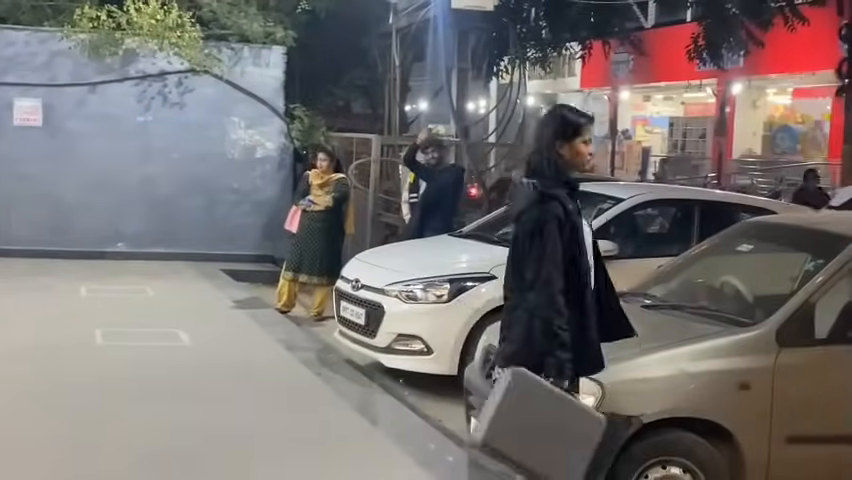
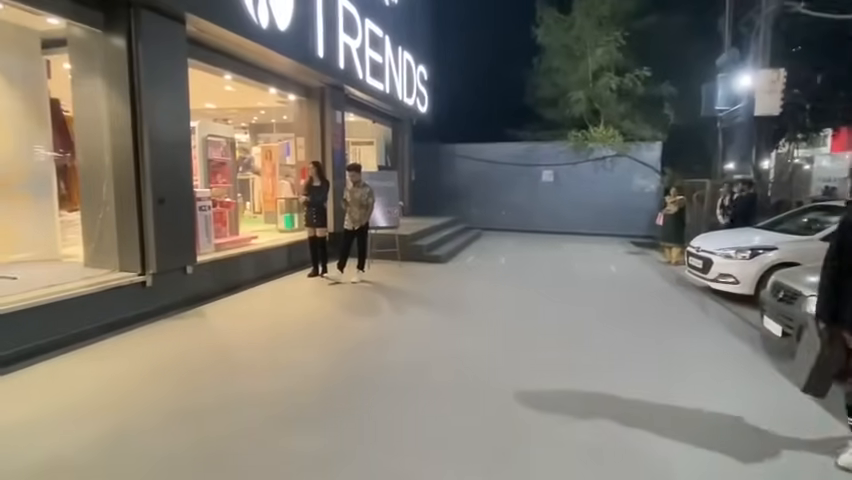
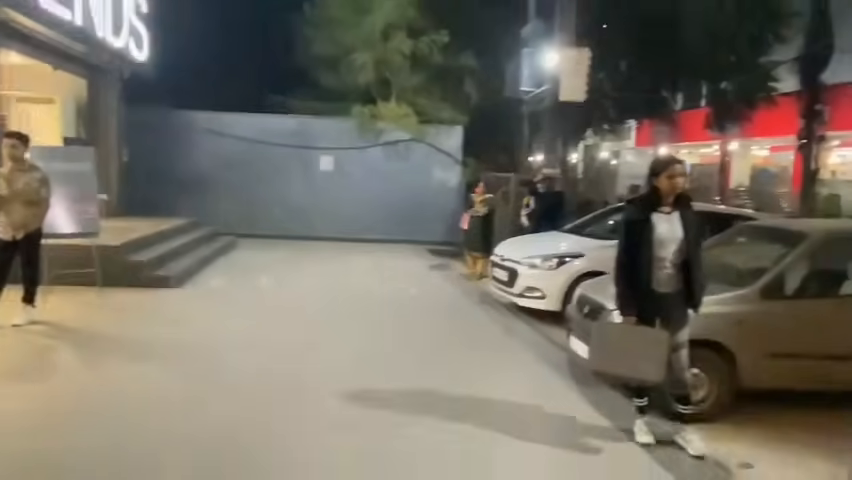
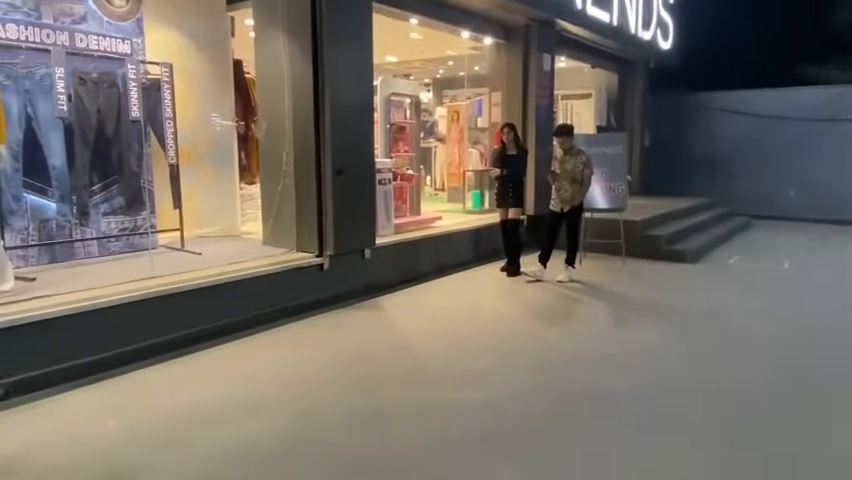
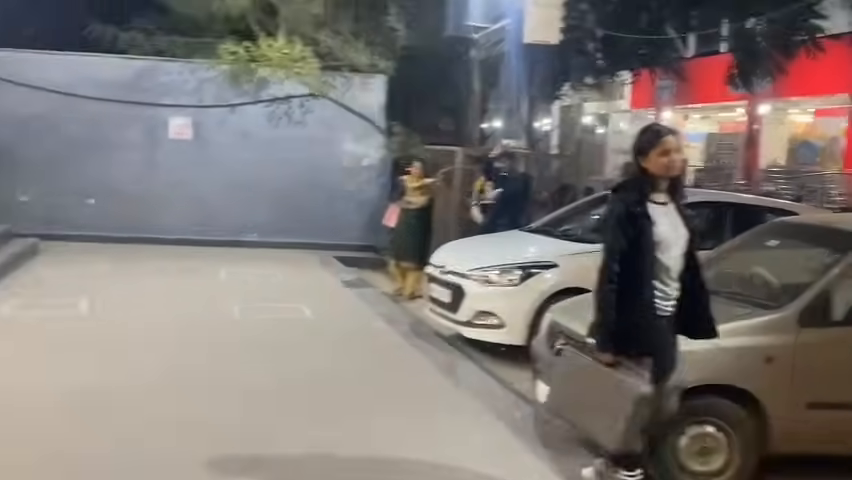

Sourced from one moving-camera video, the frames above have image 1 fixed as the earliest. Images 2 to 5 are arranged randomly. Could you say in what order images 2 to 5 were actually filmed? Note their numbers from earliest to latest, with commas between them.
5, 3, 2, 4
